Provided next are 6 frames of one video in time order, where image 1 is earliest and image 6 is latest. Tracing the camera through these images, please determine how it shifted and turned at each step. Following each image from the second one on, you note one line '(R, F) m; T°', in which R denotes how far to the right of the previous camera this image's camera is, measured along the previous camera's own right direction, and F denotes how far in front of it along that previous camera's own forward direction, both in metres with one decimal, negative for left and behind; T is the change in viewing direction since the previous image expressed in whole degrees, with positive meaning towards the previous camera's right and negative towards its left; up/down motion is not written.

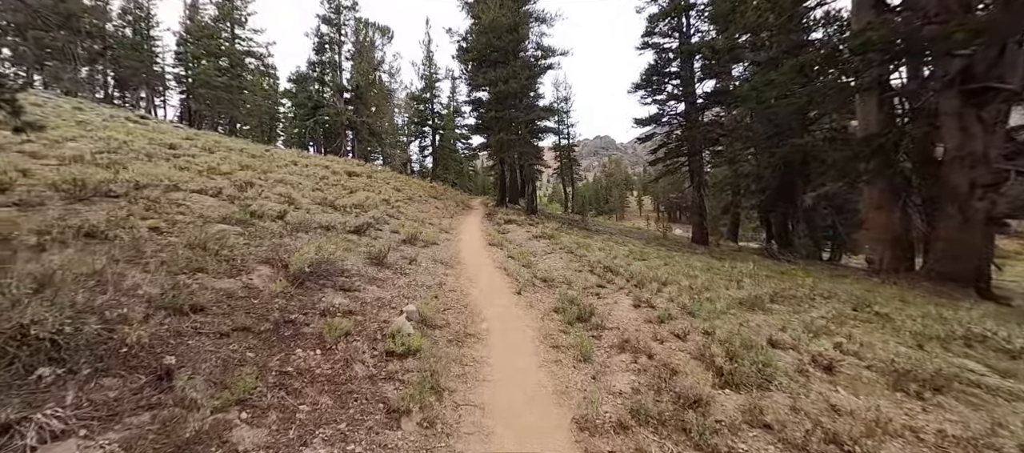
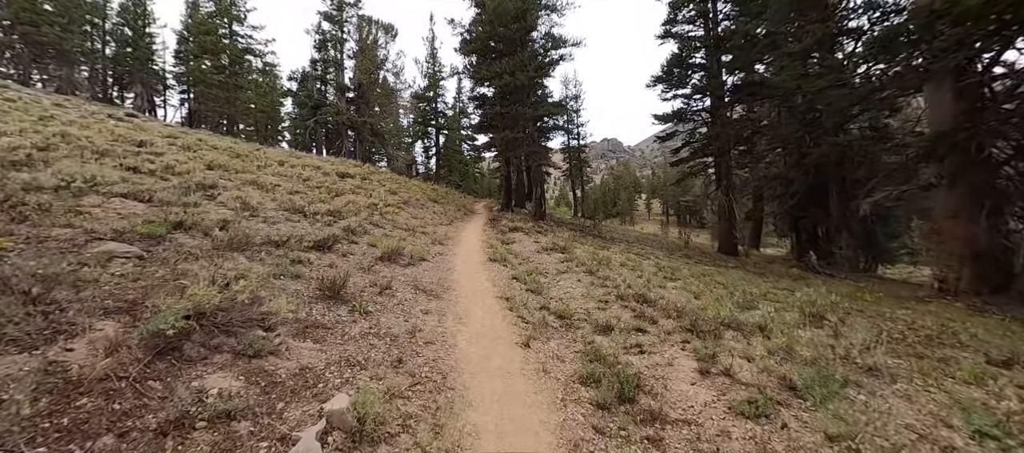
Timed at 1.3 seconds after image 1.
(0.0, +2.7) m; -1°
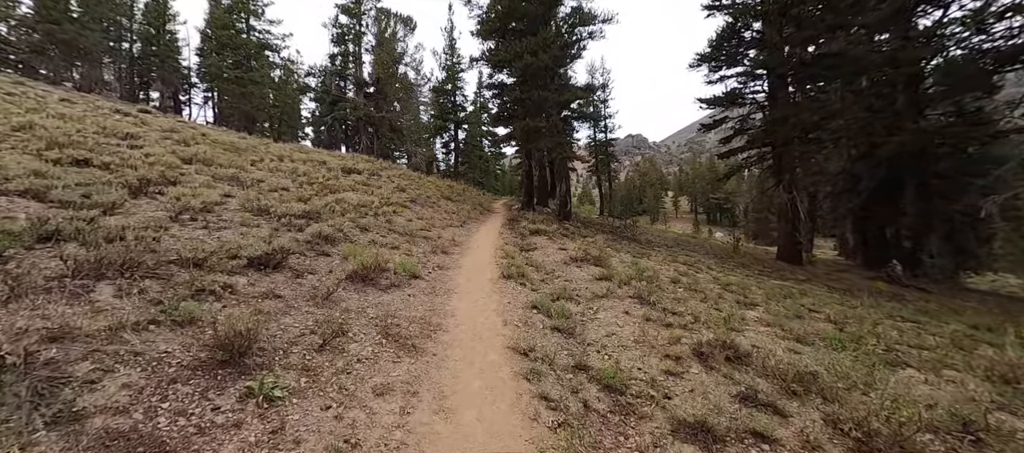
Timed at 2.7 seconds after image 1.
(0.0, +3.0) m; -3°
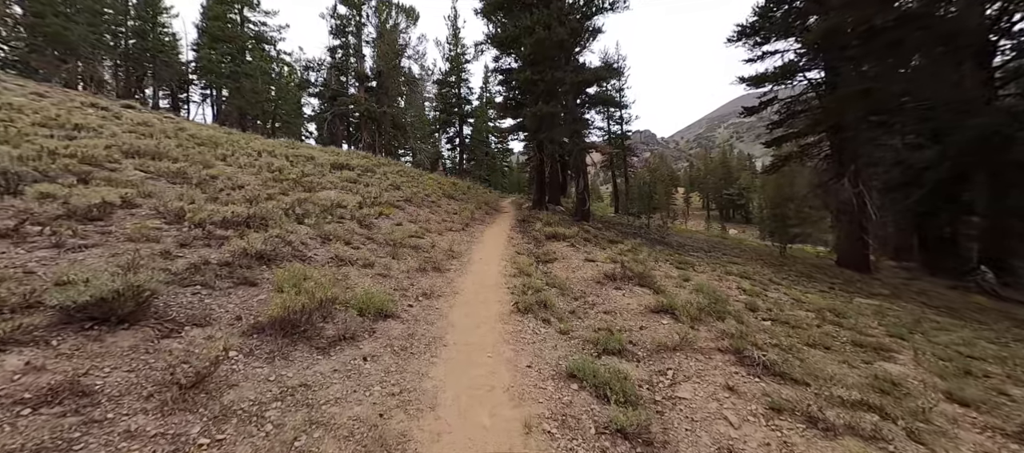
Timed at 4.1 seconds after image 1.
(-0.2, +3.0) m; -1°
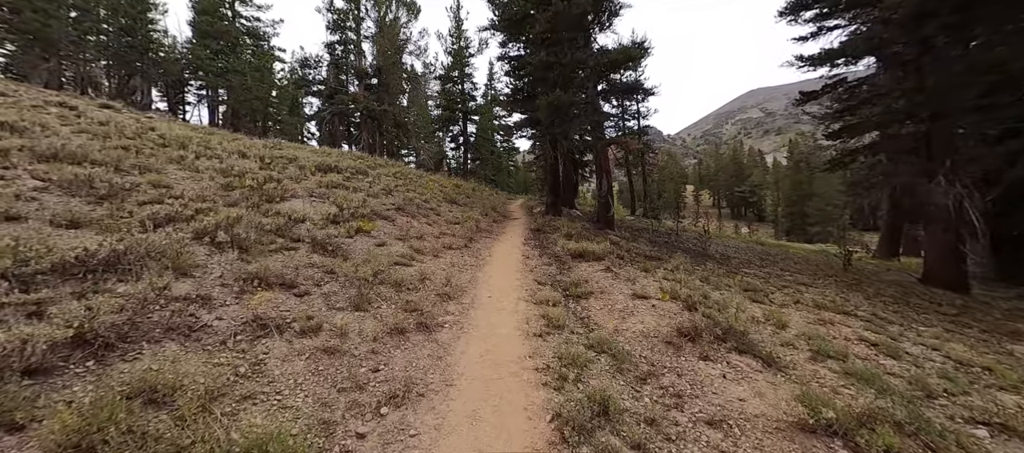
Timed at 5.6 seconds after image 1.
(-0.3, +3.1) m; -1°
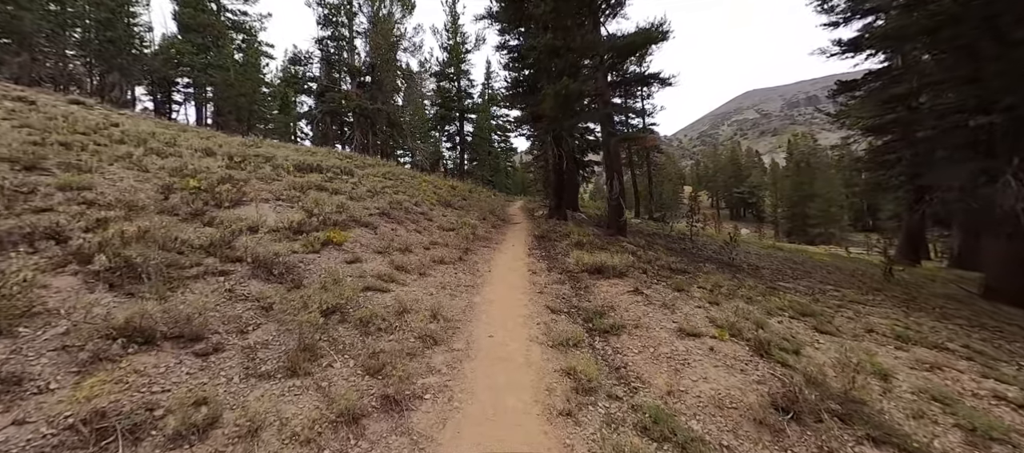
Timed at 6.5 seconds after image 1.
(-0.2, +2.0) m; 0°
